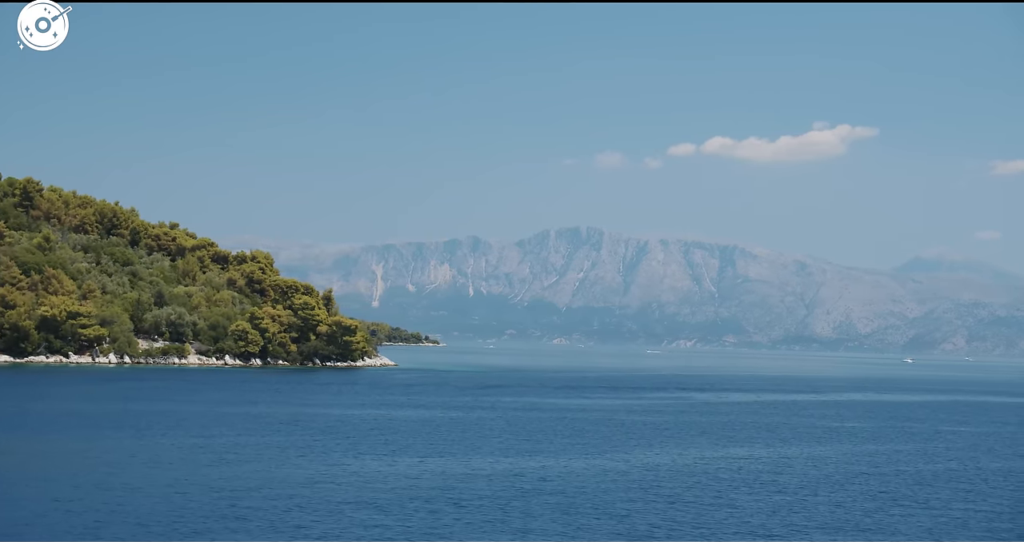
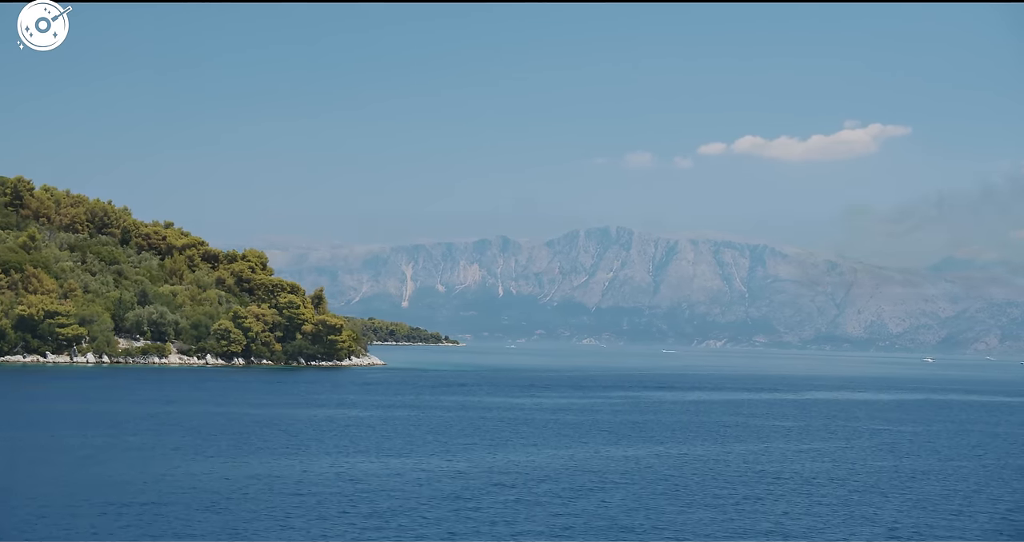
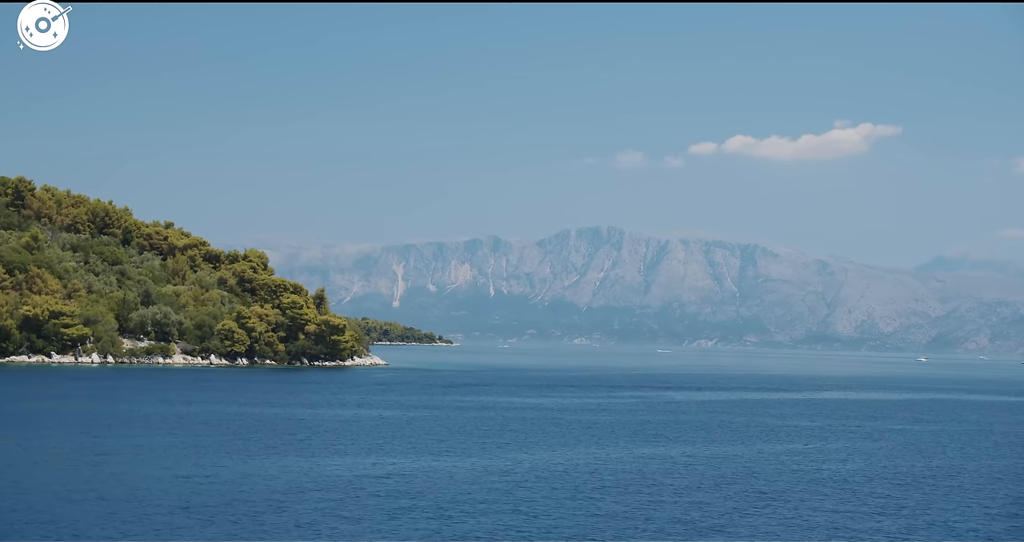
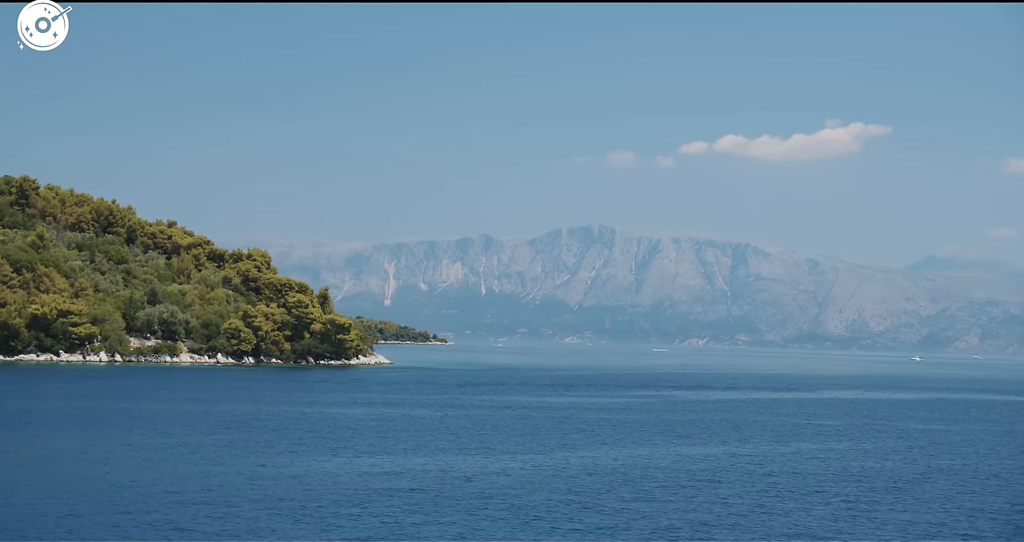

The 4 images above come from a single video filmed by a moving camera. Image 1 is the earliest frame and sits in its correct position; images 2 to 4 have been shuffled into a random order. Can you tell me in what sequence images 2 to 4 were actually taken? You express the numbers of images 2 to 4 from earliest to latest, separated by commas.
4, 3, 2
